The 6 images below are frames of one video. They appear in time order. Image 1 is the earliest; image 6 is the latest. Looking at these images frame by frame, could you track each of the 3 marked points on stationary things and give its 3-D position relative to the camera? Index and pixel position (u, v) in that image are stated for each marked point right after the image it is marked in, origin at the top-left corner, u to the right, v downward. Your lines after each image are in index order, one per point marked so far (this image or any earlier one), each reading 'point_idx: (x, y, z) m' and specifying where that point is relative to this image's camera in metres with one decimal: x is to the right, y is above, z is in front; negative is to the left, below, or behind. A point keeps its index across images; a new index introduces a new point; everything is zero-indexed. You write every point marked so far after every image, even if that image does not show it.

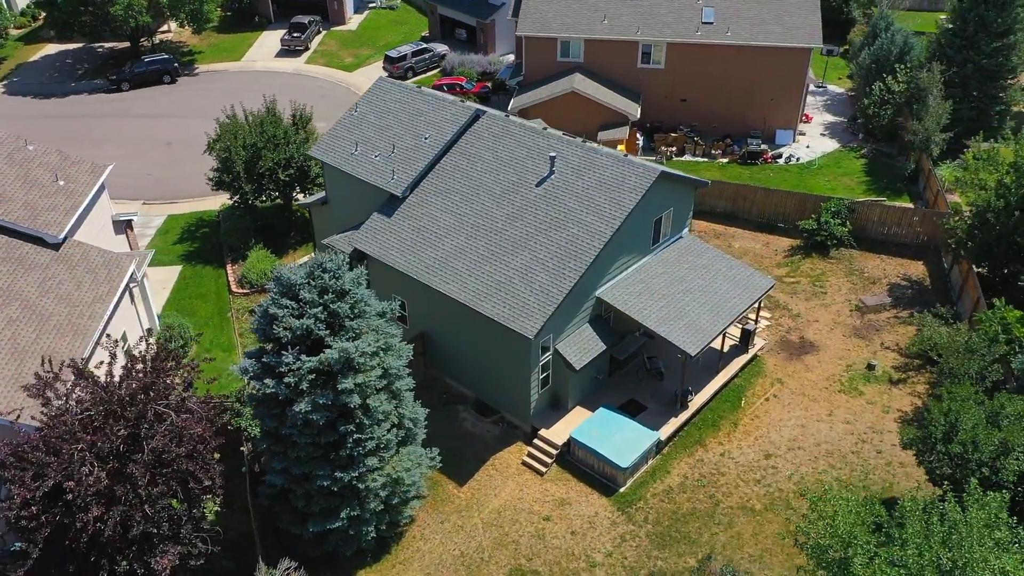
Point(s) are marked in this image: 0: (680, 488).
0: (+4.0, -4.8, +19.7) m
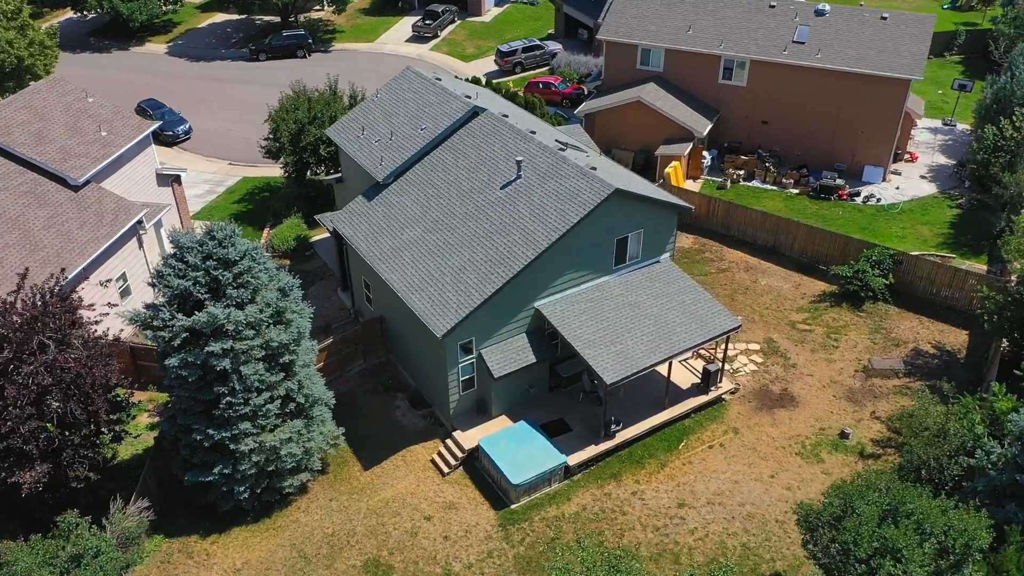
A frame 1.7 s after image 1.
0: (+1.4, -5.3, +18.9) m
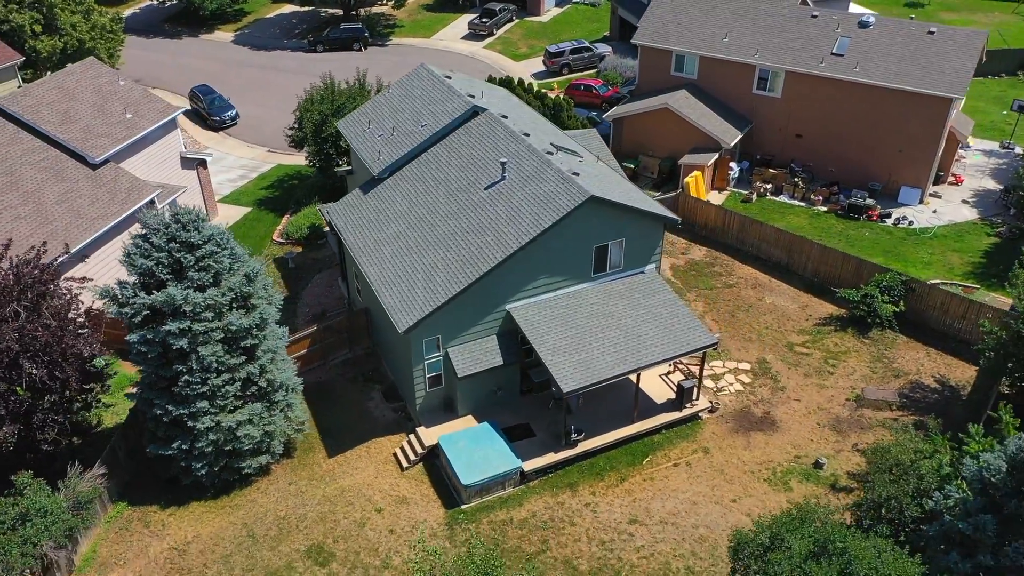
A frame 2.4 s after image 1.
0: (+0.2, -5.4, +18.8) m
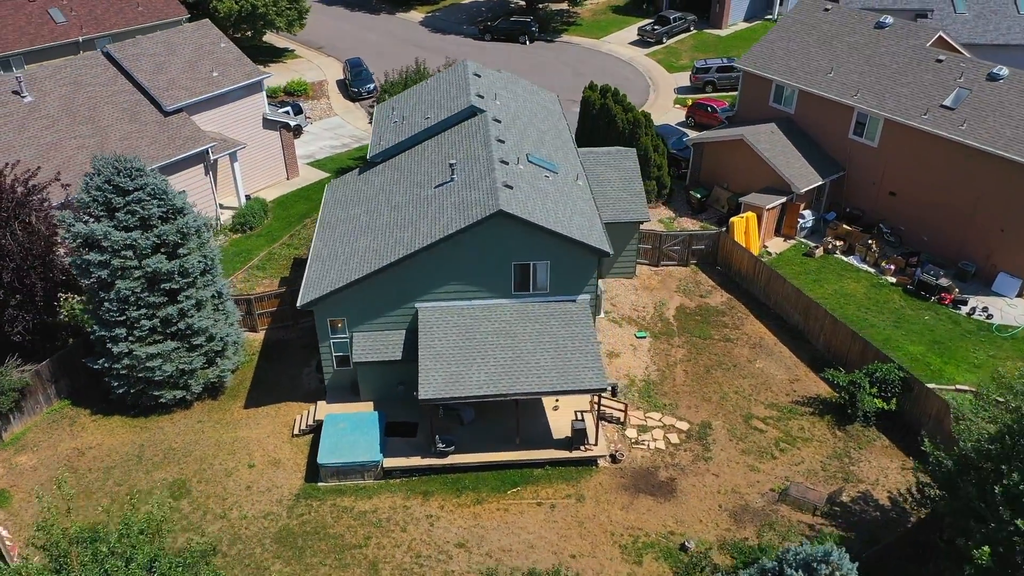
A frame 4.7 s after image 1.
0: (-3.6, -5.2, +19.1) m
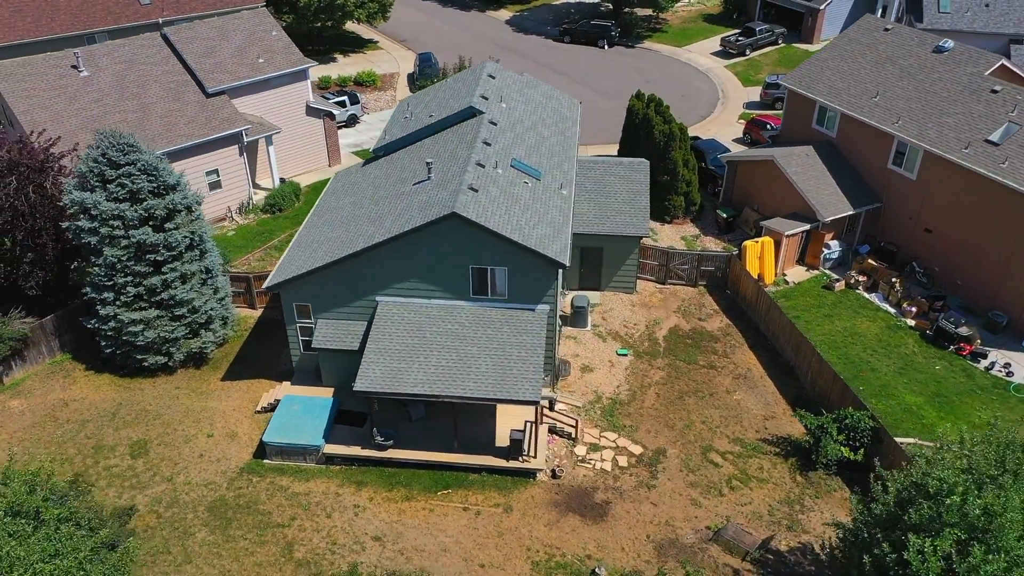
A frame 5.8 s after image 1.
0: (-5.3, -4.9, +19.7) m
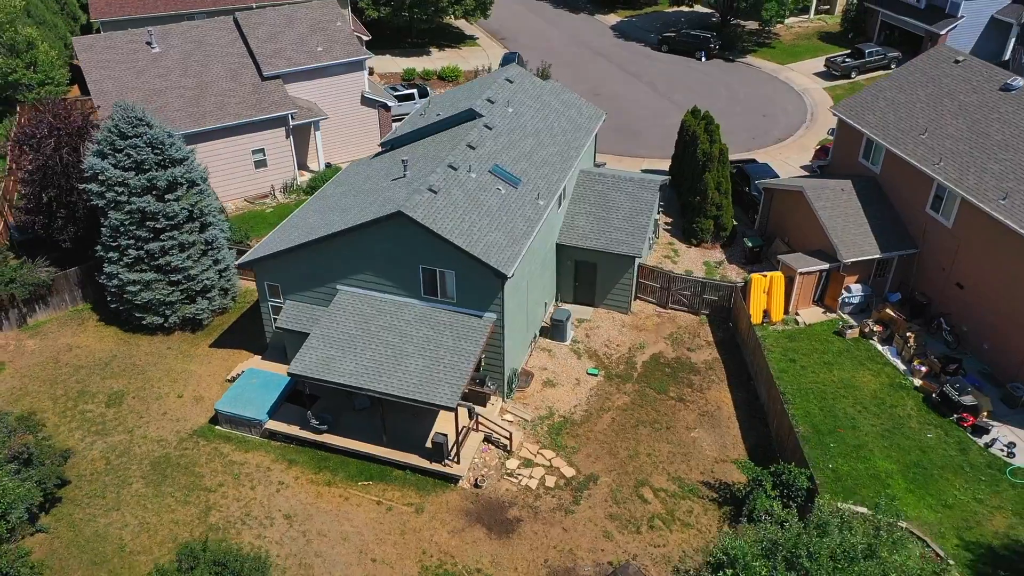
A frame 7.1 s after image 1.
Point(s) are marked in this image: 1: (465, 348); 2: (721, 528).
0: (-7.1, -4.4, +20.7) m
1: (-1.1, -1.5, +19.9) m
2: (+4.8, -5.5, +18.8) m
